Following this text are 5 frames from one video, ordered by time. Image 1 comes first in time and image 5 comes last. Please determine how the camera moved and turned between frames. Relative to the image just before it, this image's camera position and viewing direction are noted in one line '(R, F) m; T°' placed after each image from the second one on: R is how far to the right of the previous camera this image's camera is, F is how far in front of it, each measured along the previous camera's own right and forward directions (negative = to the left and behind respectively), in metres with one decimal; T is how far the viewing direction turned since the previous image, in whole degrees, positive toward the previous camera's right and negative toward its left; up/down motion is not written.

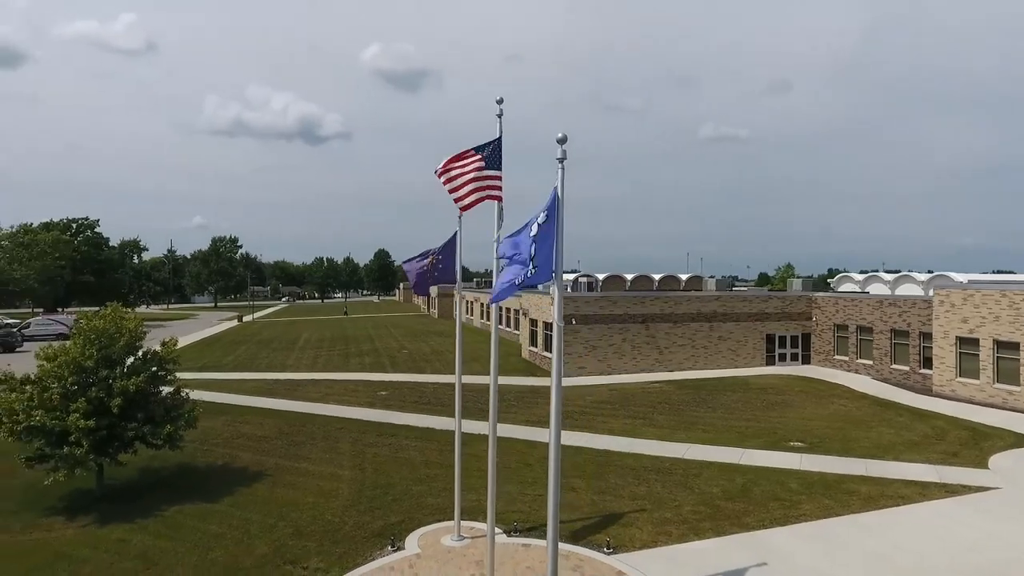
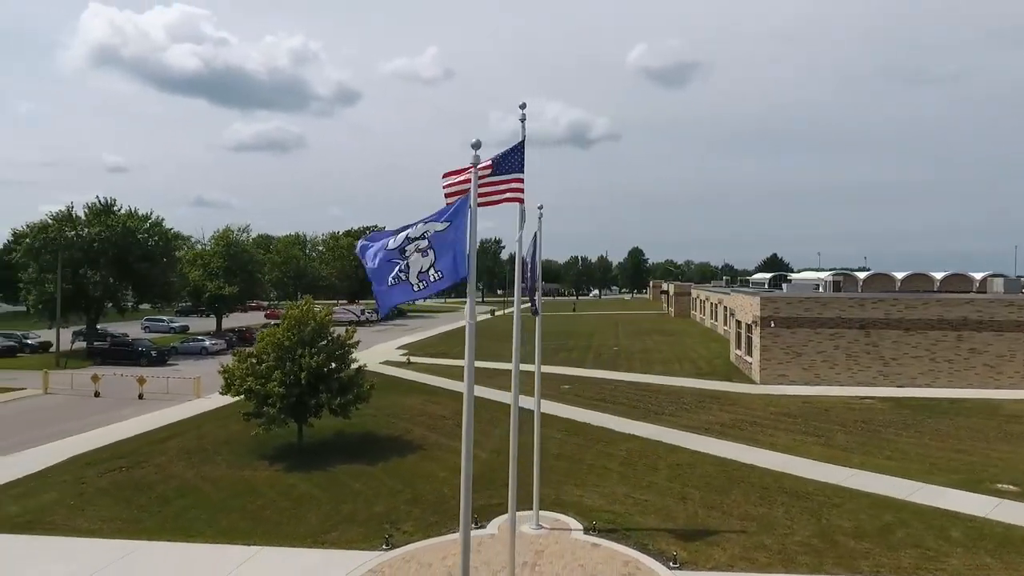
(+3.5, +0.4) m; -24°
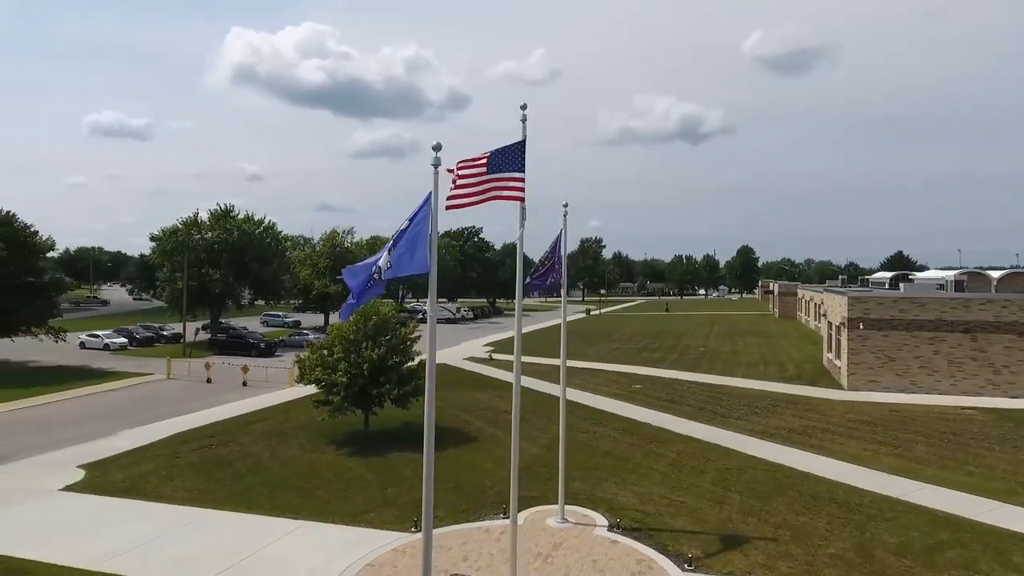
(+1.6, -0.1) m; -10°
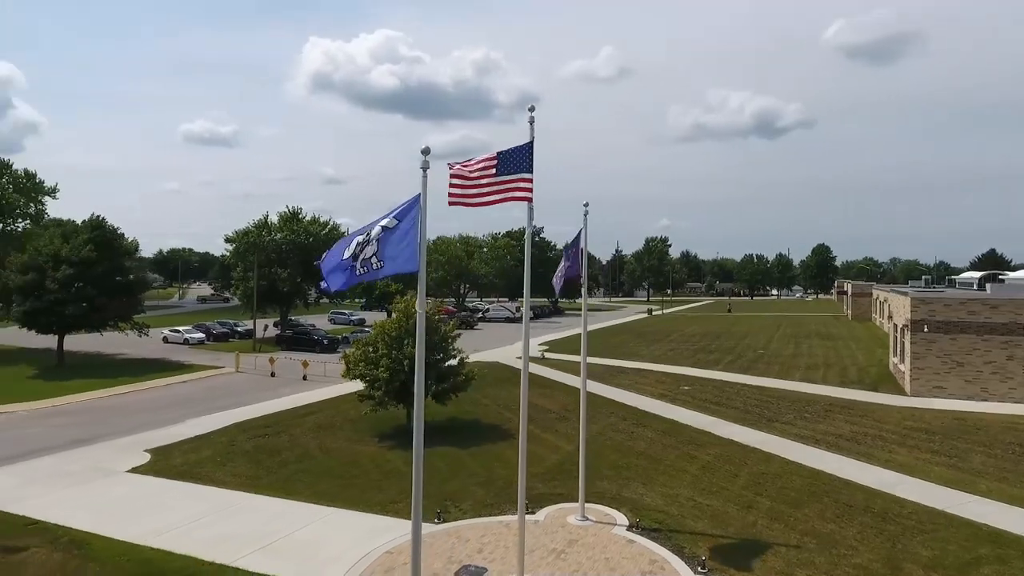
(+0.9, -0.1) m; -6°
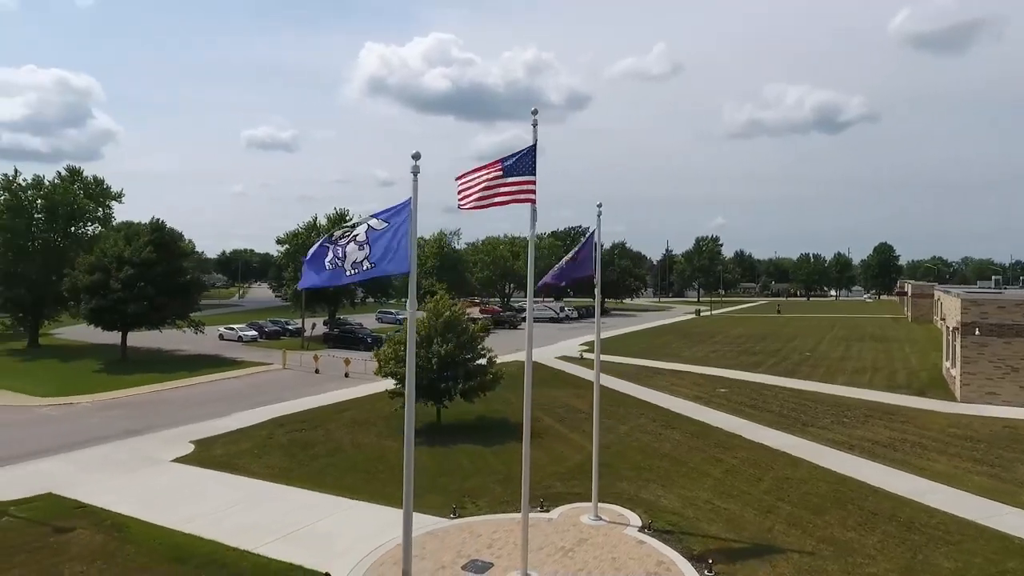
(+0.7, -0.1) m; -5°
